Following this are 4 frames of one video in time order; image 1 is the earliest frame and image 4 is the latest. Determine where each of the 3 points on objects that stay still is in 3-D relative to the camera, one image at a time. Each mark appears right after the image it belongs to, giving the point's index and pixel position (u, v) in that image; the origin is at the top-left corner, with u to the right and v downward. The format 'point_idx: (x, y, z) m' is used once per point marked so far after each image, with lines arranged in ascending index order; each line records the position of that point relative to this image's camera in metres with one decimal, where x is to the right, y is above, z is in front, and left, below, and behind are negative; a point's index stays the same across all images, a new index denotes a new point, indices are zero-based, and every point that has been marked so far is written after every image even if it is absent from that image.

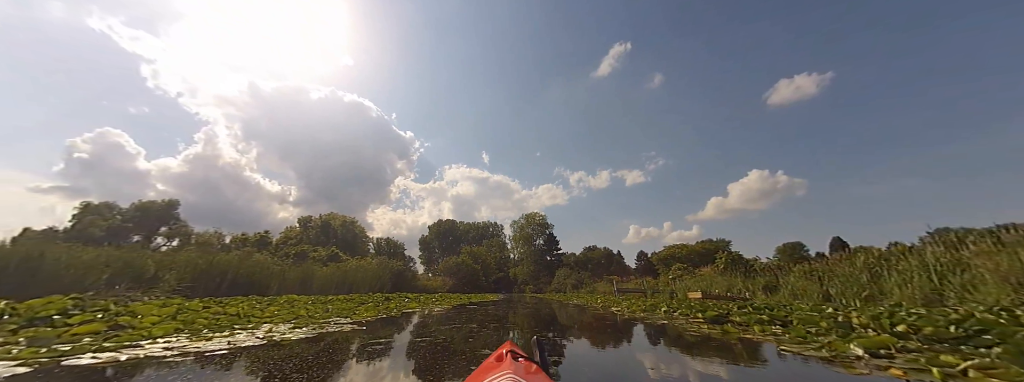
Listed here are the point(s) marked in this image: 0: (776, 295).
0: (+5.6, -2.2, +6.6) m
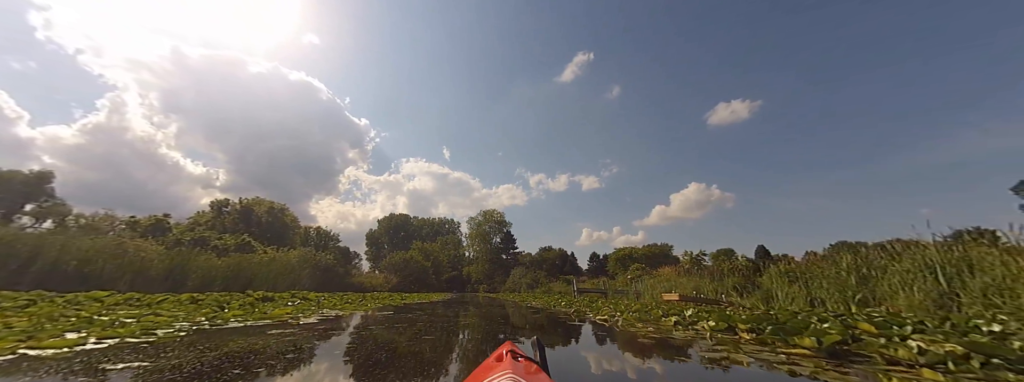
0: (+4.6, -2.1, +6.0) m
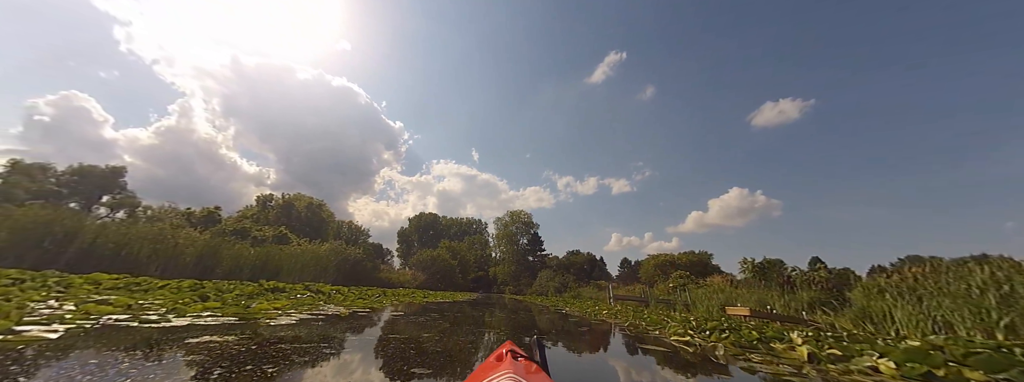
0: (+5.1, -2.0, +4.9) m
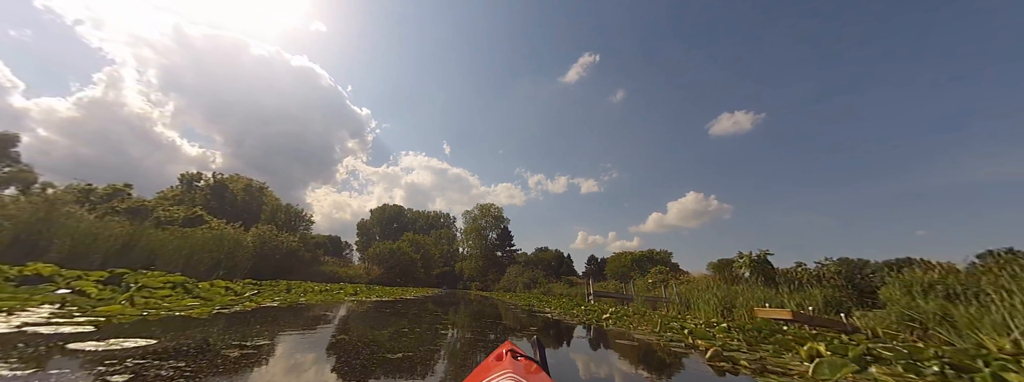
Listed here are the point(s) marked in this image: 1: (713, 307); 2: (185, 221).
0: (+4.6, -1.7, +4.1) m
1: (+3.8, -2.3, +6.2) m
2: (-12.2, -1.2, +11.8) m
